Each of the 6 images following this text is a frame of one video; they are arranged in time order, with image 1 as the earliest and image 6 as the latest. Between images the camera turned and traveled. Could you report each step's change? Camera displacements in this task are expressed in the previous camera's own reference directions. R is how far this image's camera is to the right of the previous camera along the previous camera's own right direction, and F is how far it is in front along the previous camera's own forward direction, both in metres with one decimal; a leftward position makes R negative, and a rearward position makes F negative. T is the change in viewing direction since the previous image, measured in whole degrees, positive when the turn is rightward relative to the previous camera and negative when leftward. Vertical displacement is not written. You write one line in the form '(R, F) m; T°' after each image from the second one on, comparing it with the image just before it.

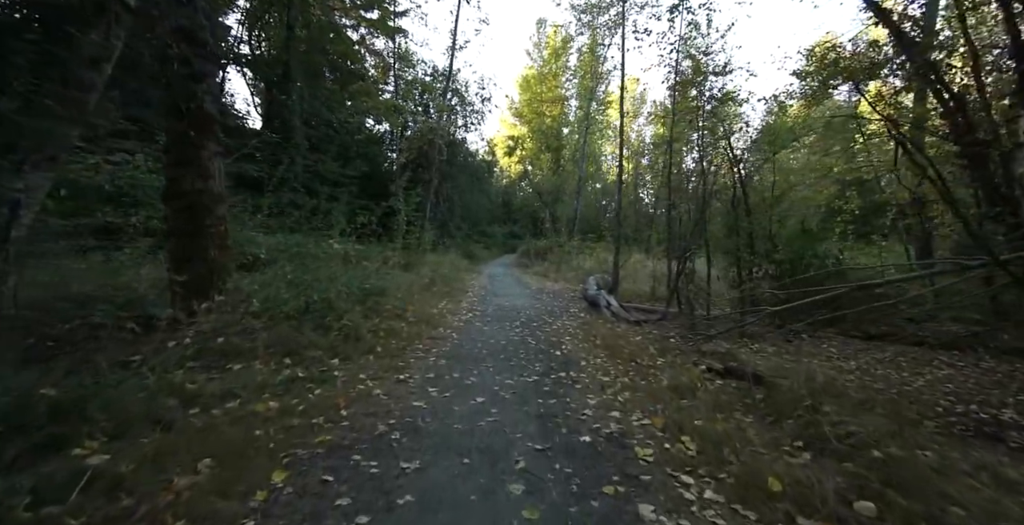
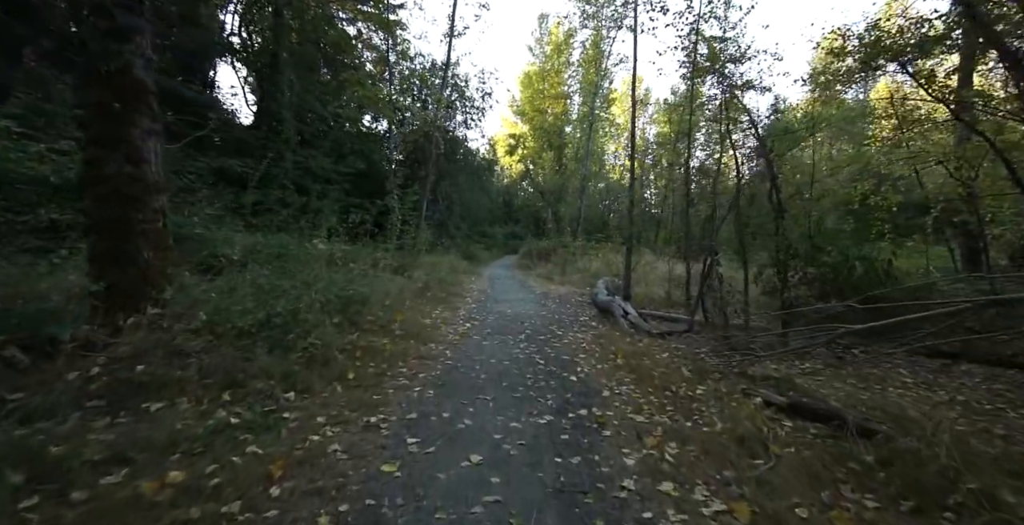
(0.0, +1.1) m; 0°
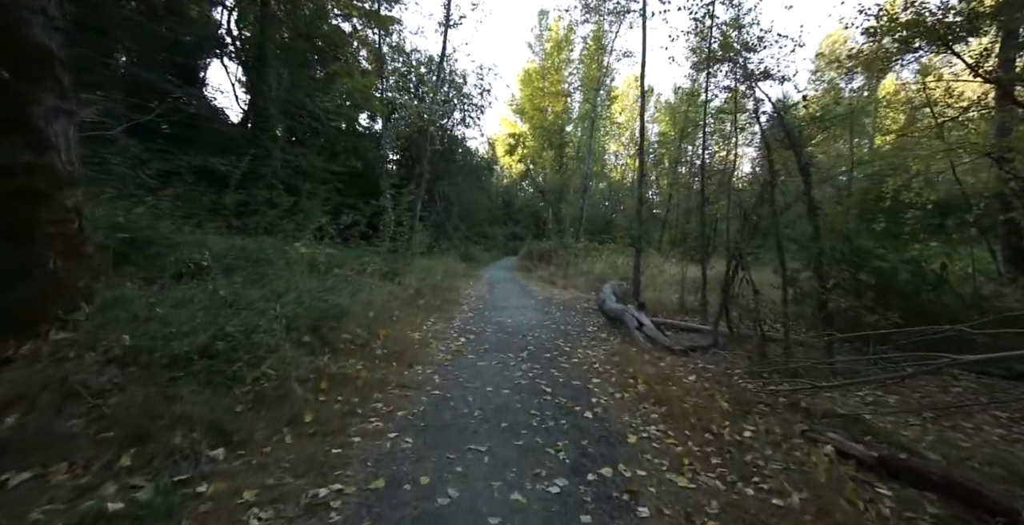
(0.0, +0.9) m; 0°
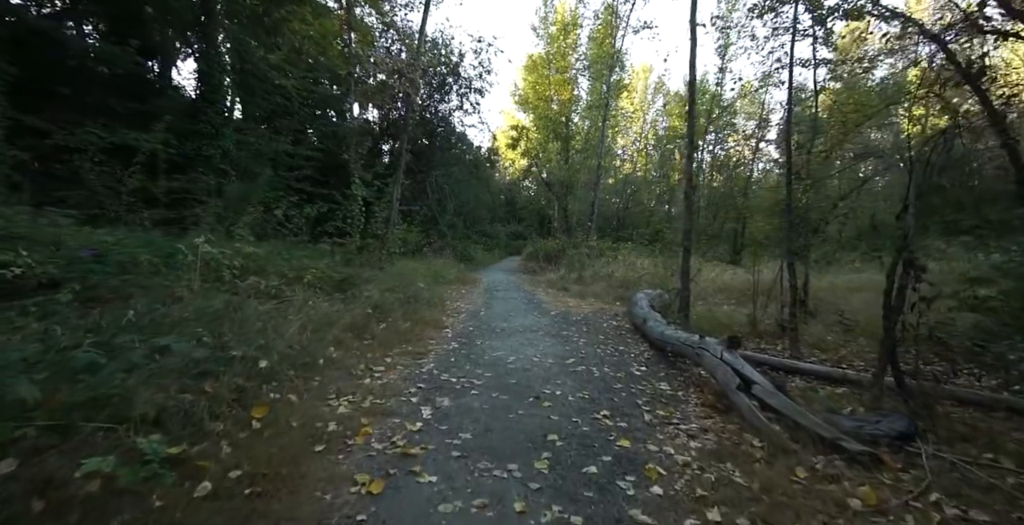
(0.0, +3.2) m; 0°
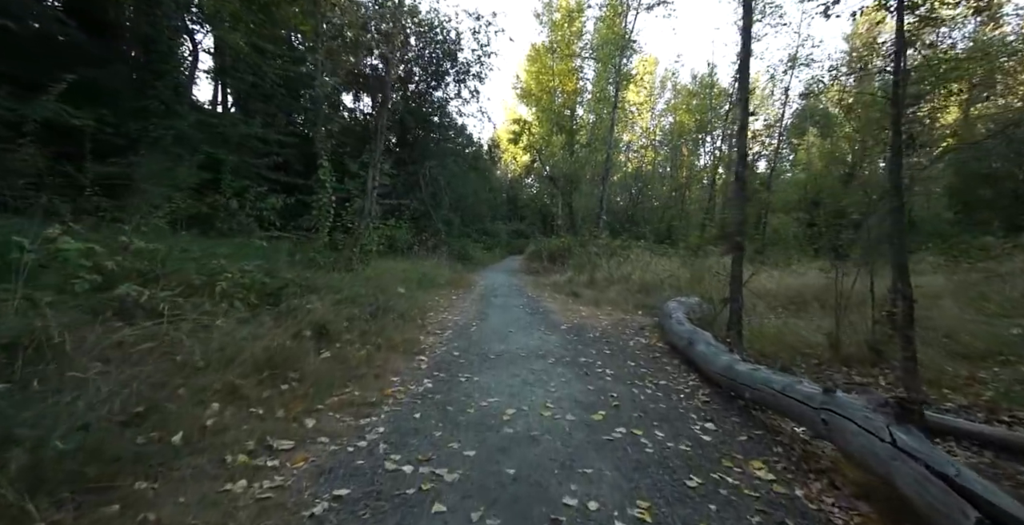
(0.0, +2.1) m; 0°
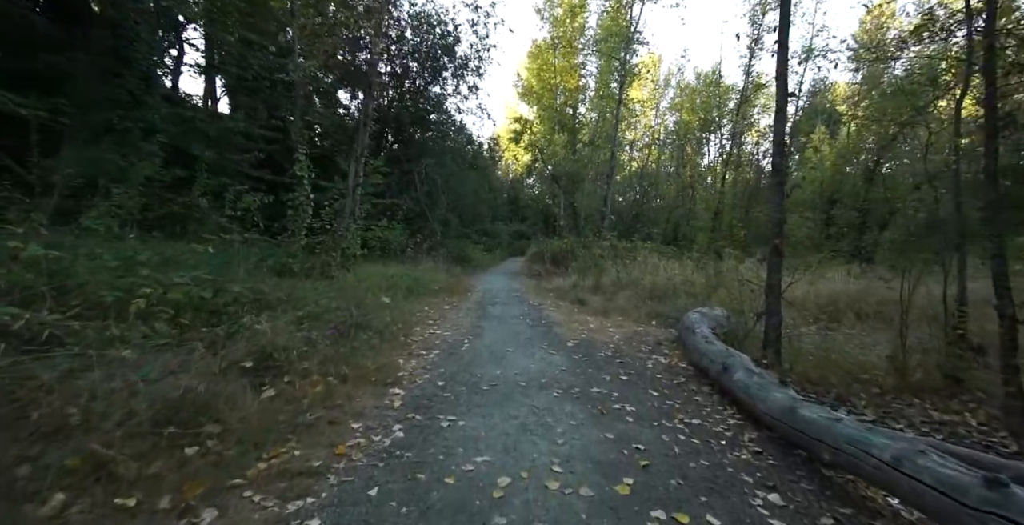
(+0.1, +1.1) m; 0°
